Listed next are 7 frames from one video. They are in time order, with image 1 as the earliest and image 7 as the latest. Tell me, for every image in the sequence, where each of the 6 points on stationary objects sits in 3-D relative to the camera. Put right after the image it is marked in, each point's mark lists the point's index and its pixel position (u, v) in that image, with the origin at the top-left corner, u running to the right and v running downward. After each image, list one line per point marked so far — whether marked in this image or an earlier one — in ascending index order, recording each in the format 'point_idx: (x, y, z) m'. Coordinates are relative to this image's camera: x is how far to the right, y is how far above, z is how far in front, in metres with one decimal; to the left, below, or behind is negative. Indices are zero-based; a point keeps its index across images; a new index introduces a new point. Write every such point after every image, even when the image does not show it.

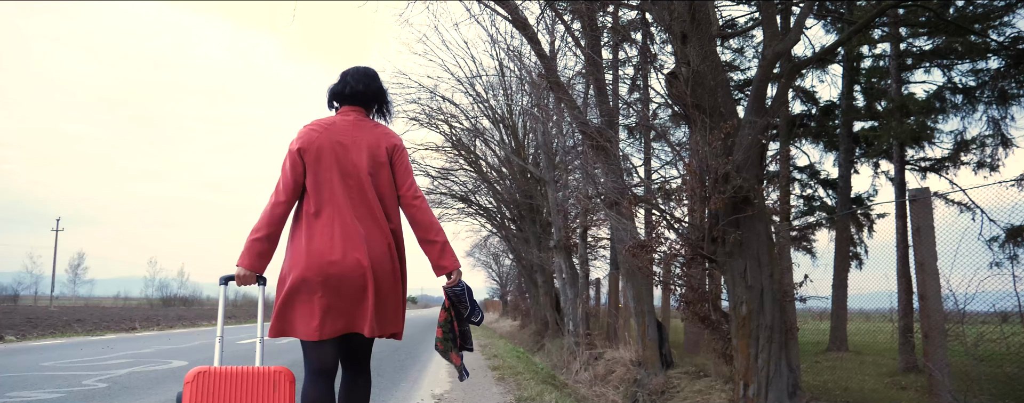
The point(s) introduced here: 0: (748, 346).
0: (+2.2, -1.4, +6.3) m
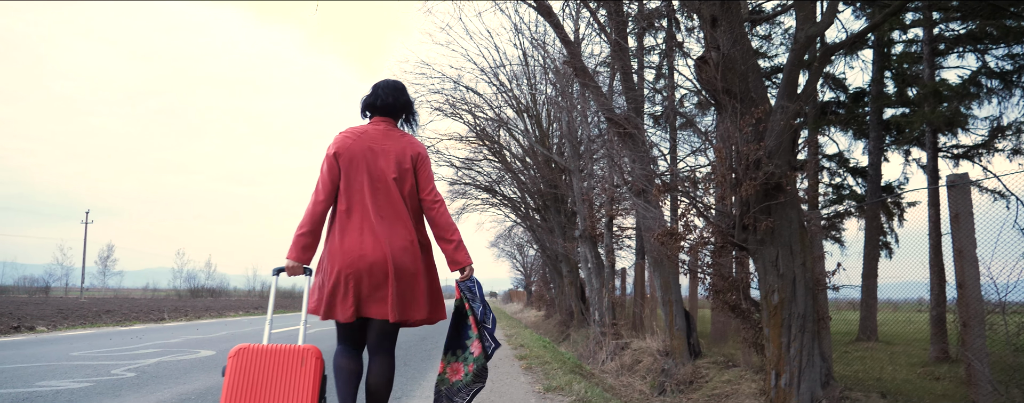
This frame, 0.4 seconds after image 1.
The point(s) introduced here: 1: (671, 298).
0: (+2.5, -1.2, +6.2) m
1: (+2.5, -1.5, +10.2) m
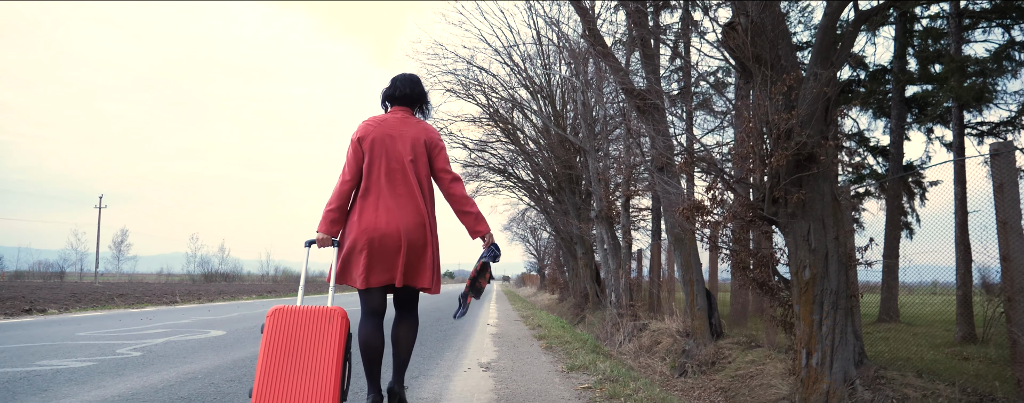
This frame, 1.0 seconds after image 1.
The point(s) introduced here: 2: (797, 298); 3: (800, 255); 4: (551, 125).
0: (+2.7, -1.0, +5.9) m
1: (+2.7, -1.1, +10.0) m
2: (+2.6, -0.9, +6.1) m
3: (+2.6, -0.5, +6.0) m
4: (+1.1, +2.1, +18.7) m
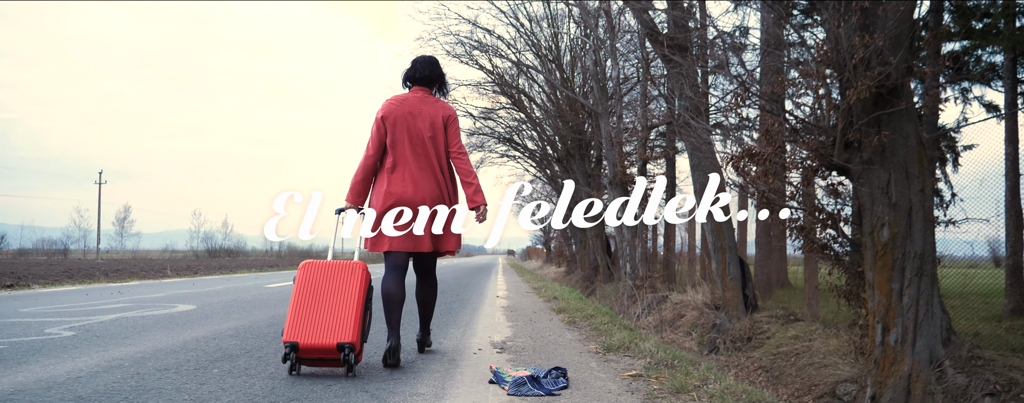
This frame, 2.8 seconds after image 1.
0: (+2.8, -0.6, +4.9) m
1: (+2.9, -0.6, +9.0) m
2: (+2.7, -0.5, +5.1) m
3: (+2.7, -0.1, +5.0) m
4: (+1.3, +3.0, +17.6) m
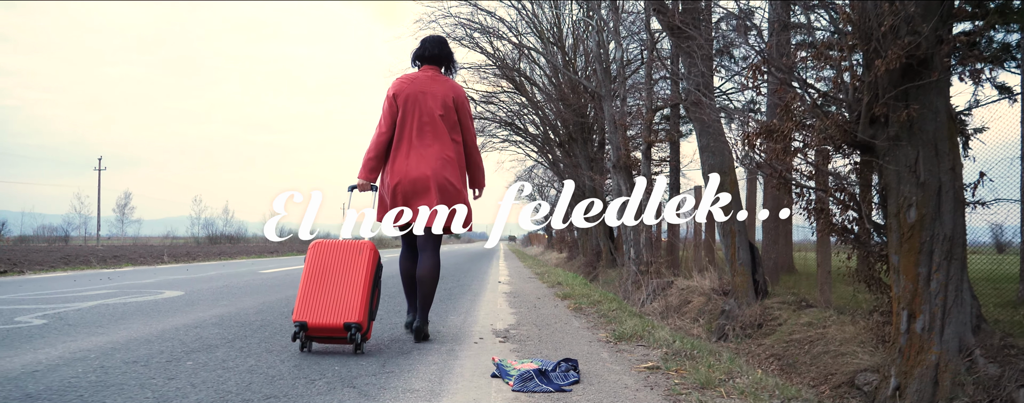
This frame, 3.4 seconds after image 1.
0: (+2.8, -0.4, +4.6) m
1: (+2.9, -0.3, +8.7) m
2: (+2.8, -0.3, +4.8) m
3: (+2.7, +0.1, +4.7) m
4: (+1.3, +3.4, +17.2) m
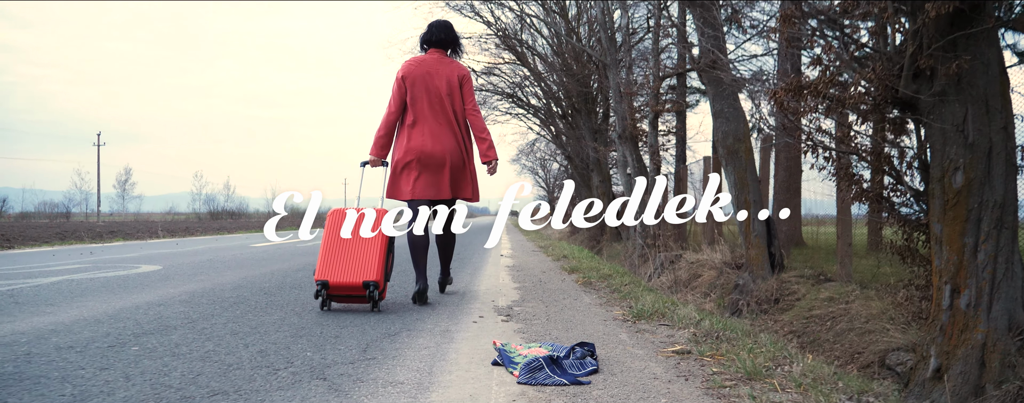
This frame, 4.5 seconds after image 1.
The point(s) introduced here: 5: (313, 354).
0: (+2.8, -0.2, +4.2) m
1: (+2.9, +0.1, +8.2) m
2: (+2.8, -0.1, +4.3) m
3: (+2.8, +0.3, +4.2) m
4: (+1.4, +4.1, +16.6) m
5: (-0.7, -0.6, +2.5) m
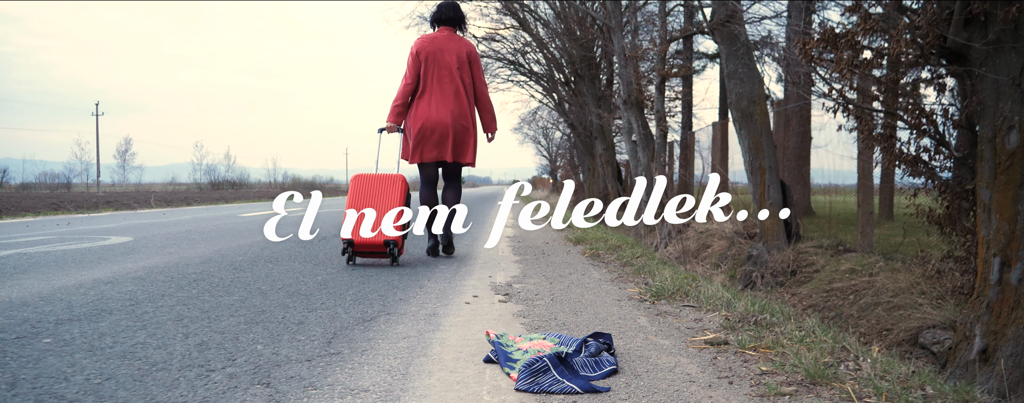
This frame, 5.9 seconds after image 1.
0: (+2.8, 0.0, +3.7) m
1: (+2.9, +0.4, +7.8) m
2: (+2.8, +0.1, +3.9) m
3: (+2.8, +0.5, +3.7) m
4: (+1.4, +4.9, +16.0) m
5: (-0.8, -0.4, +2.1) m
